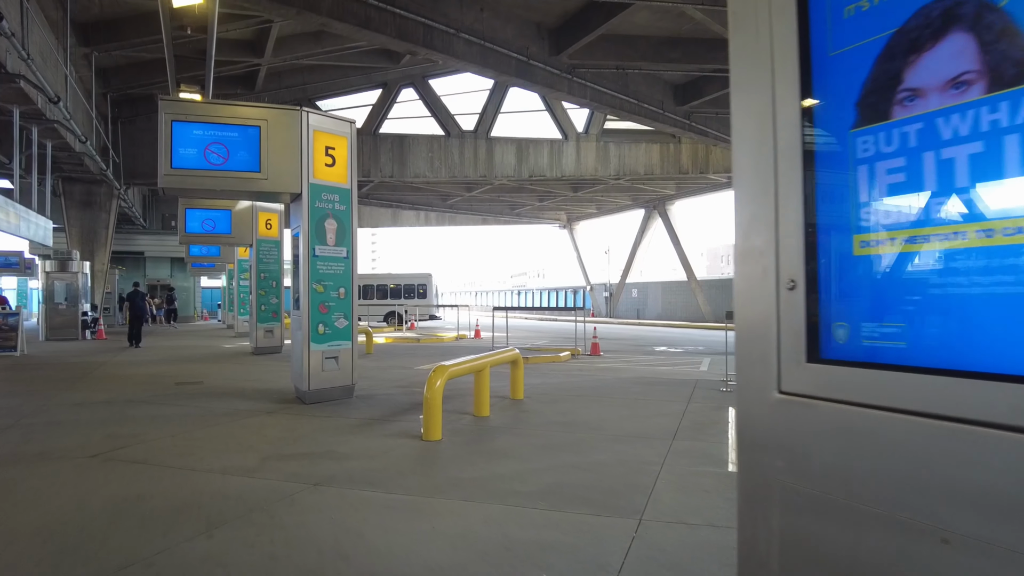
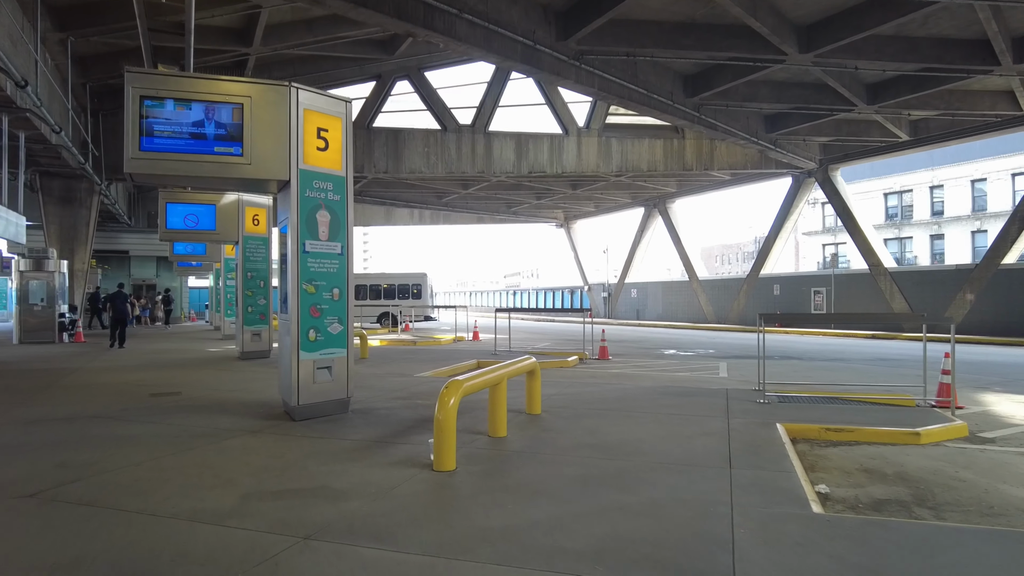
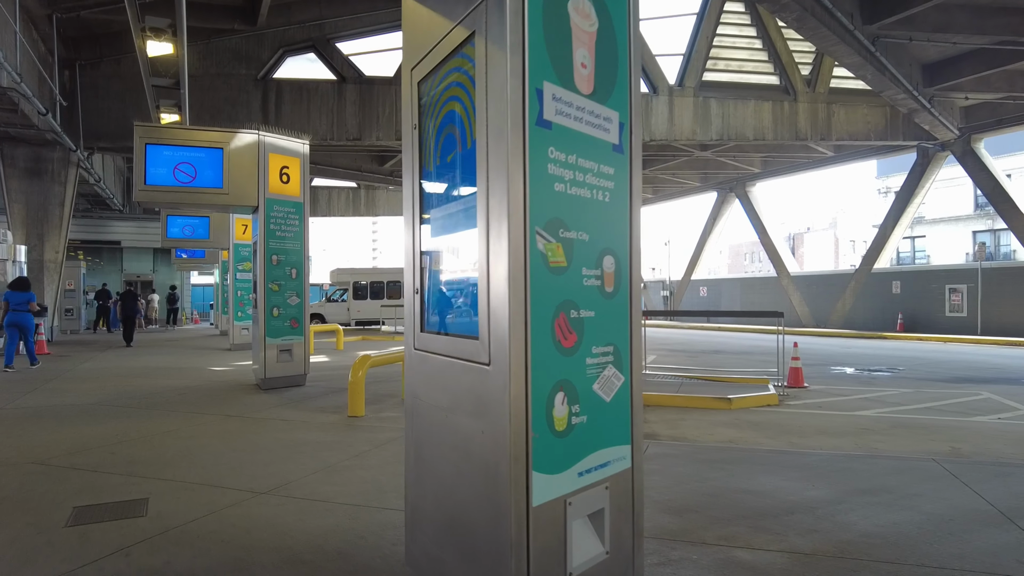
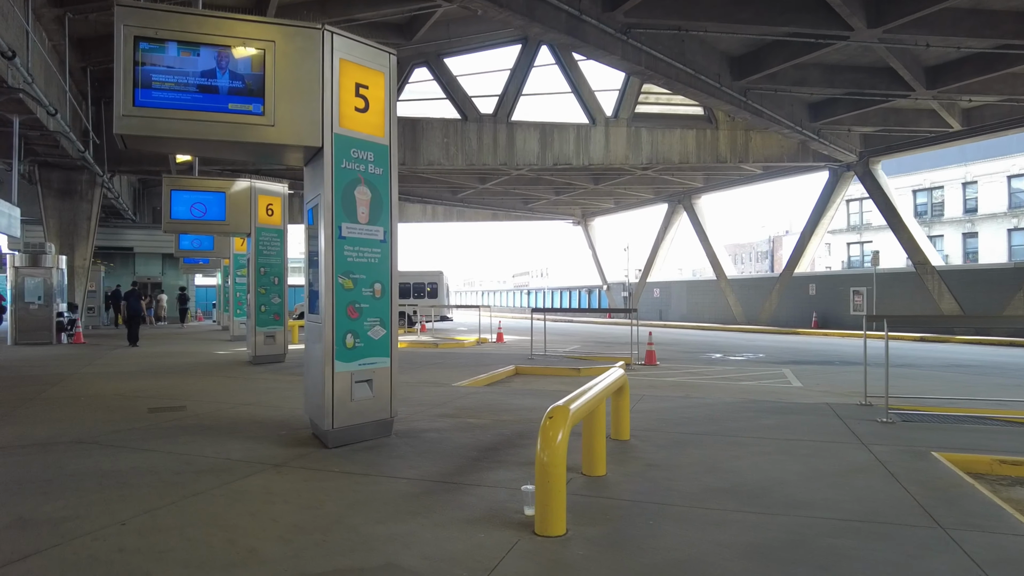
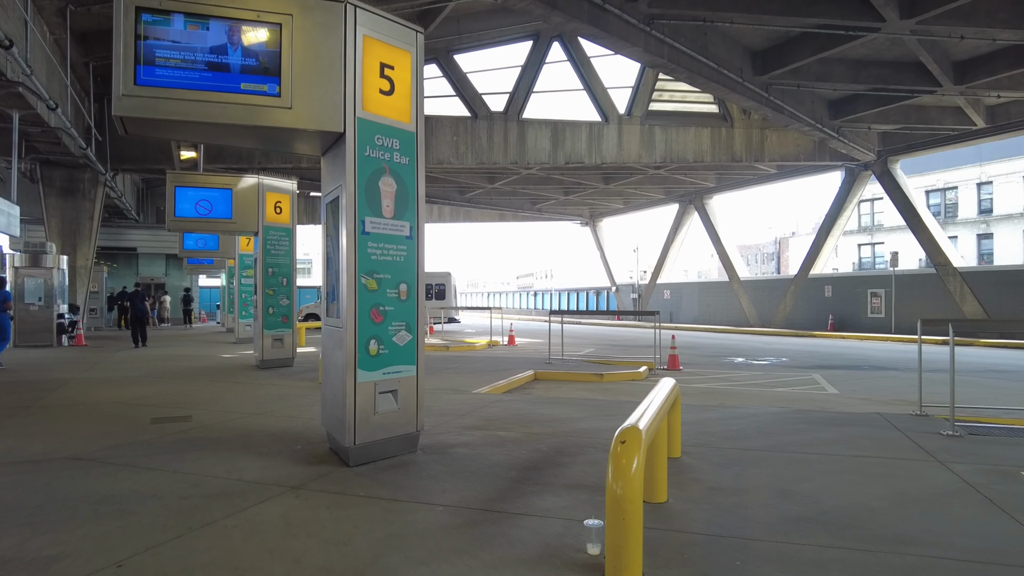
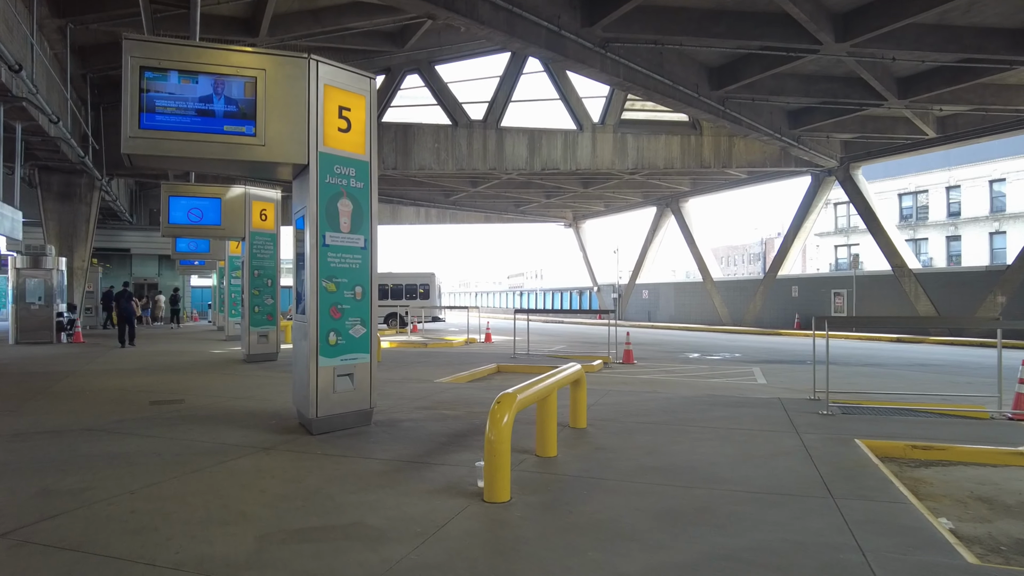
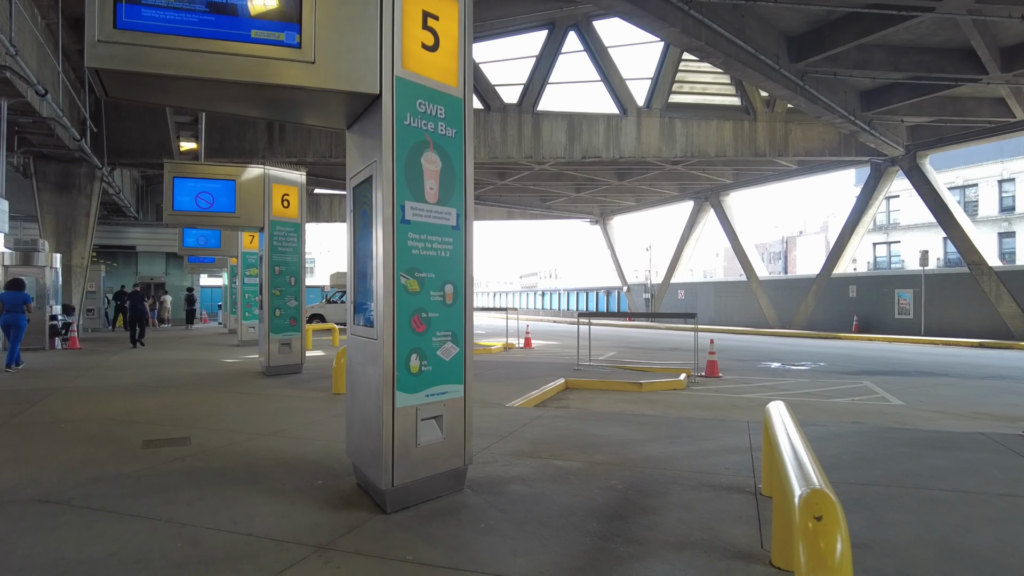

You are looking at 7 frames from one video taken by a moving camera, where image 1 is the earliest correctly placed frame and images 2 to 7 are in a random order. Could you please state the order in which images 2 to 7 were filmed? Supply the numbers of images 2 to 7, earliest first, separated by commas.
2, 6, 4, 5, 7, 3
